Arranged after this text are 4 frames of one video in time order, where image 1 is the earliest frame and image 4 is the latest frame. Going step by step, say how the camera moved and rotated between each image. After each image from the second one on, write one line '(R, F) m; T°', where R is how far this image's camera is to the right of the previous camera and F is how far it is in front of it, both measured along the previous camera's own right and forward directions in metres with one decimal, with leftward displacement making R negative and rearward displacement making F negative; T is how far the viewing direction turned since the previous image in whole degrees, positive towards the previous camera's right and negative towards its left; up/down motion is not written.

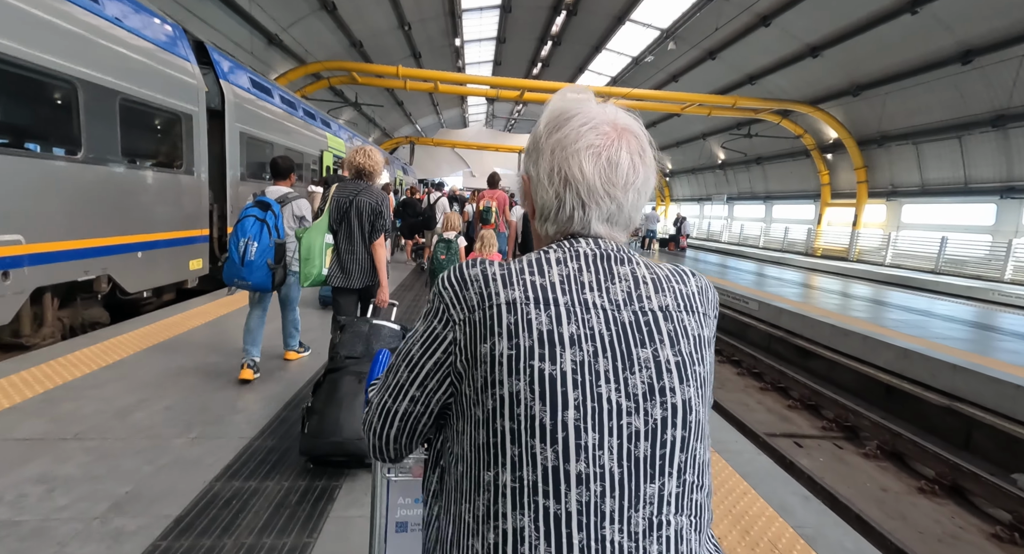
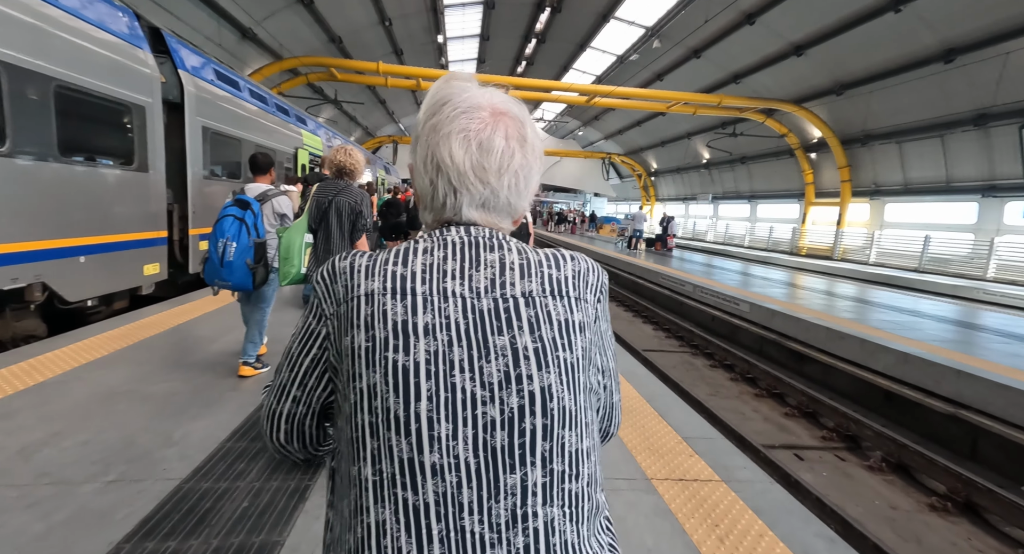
(0.0, +0.3) m; +2°
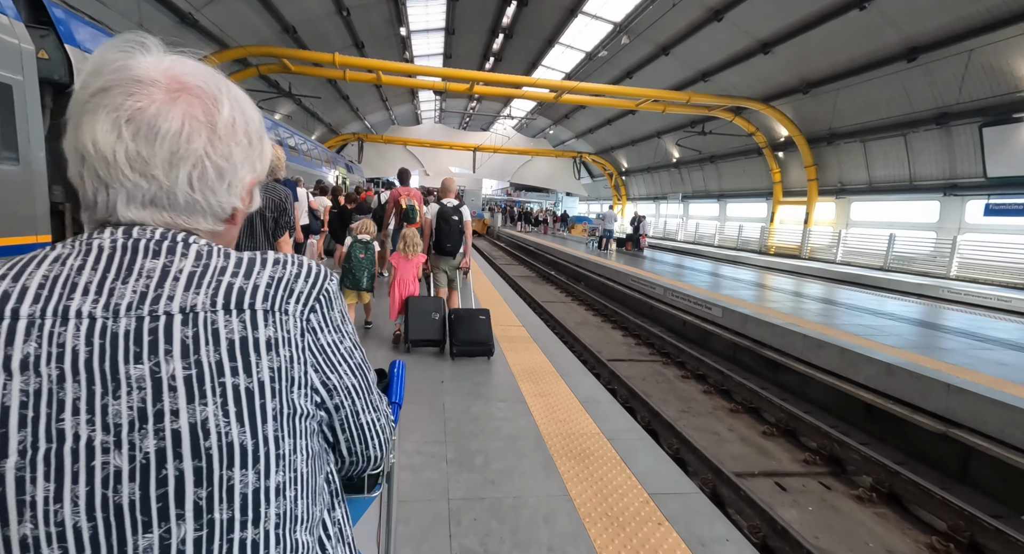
(+0.3, +0.6) m; +3°
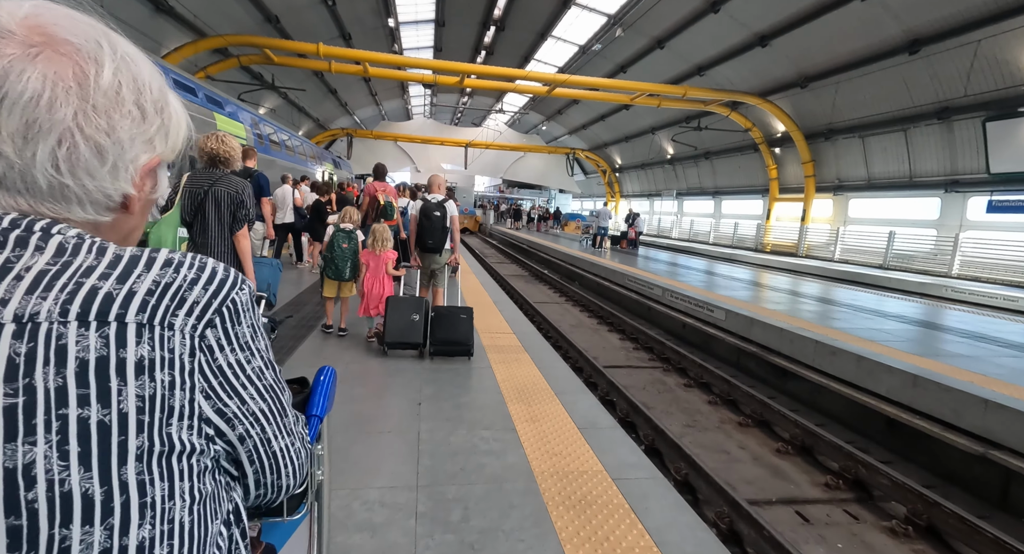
(0.0, +0.4) m; +1°
